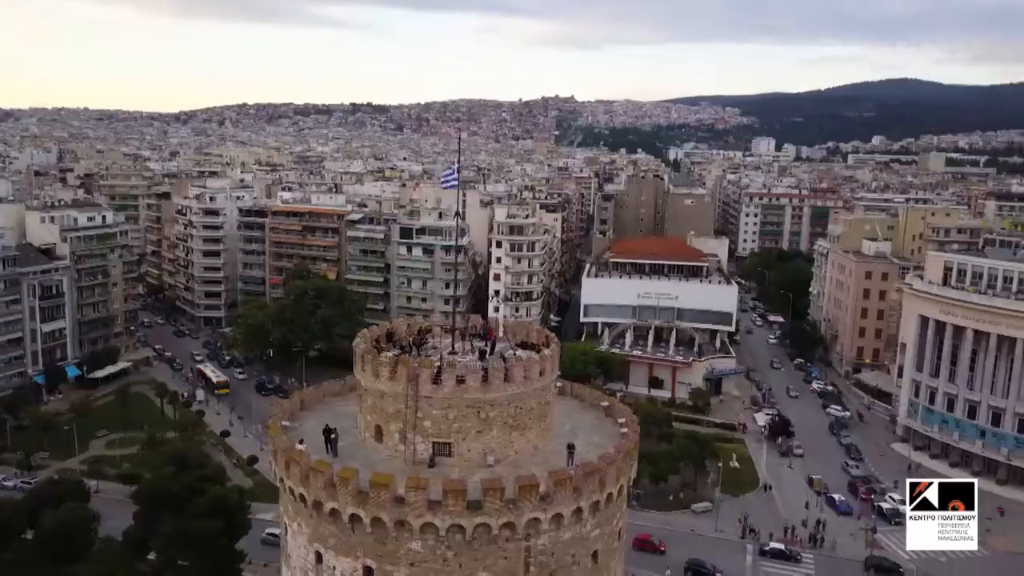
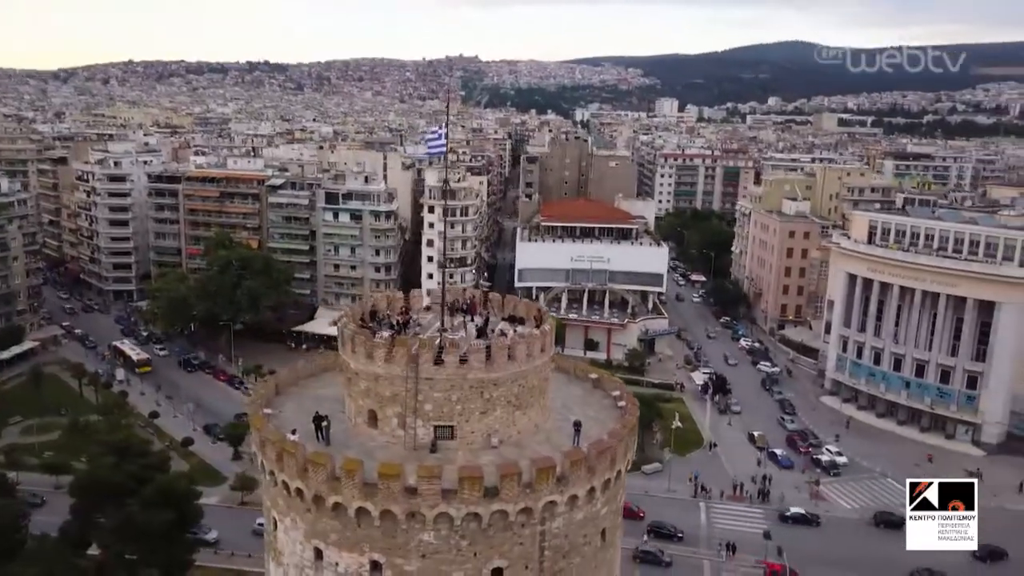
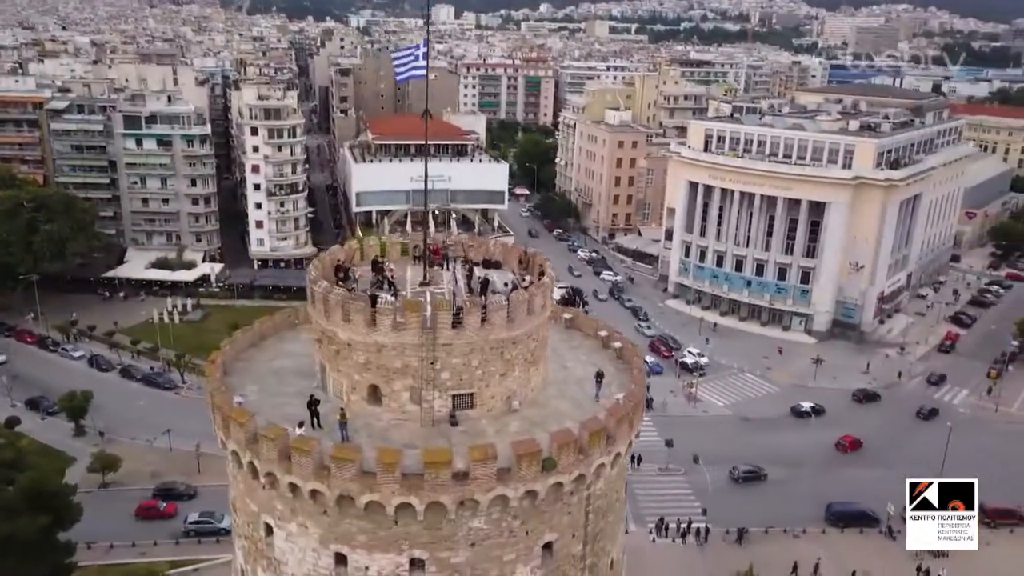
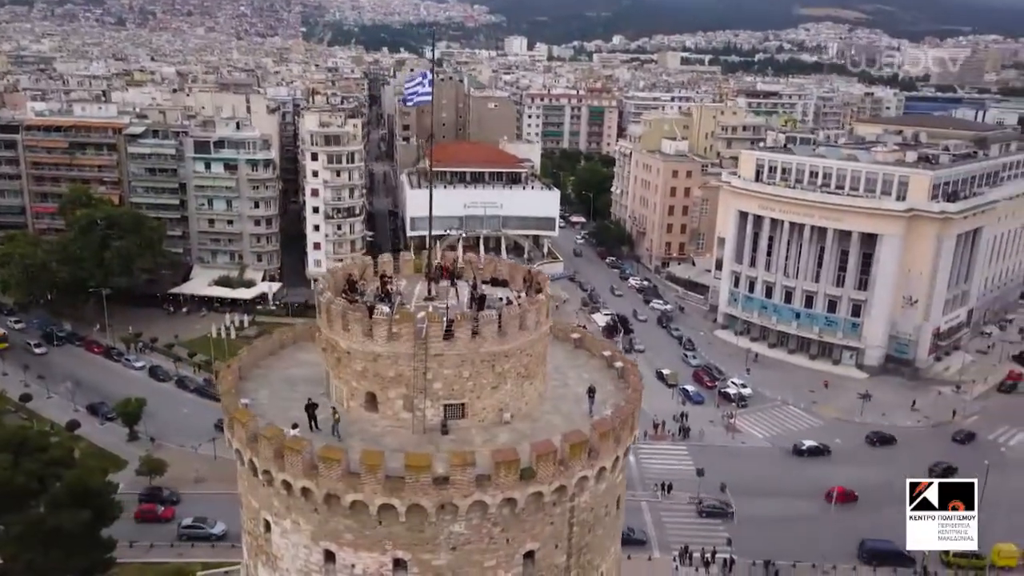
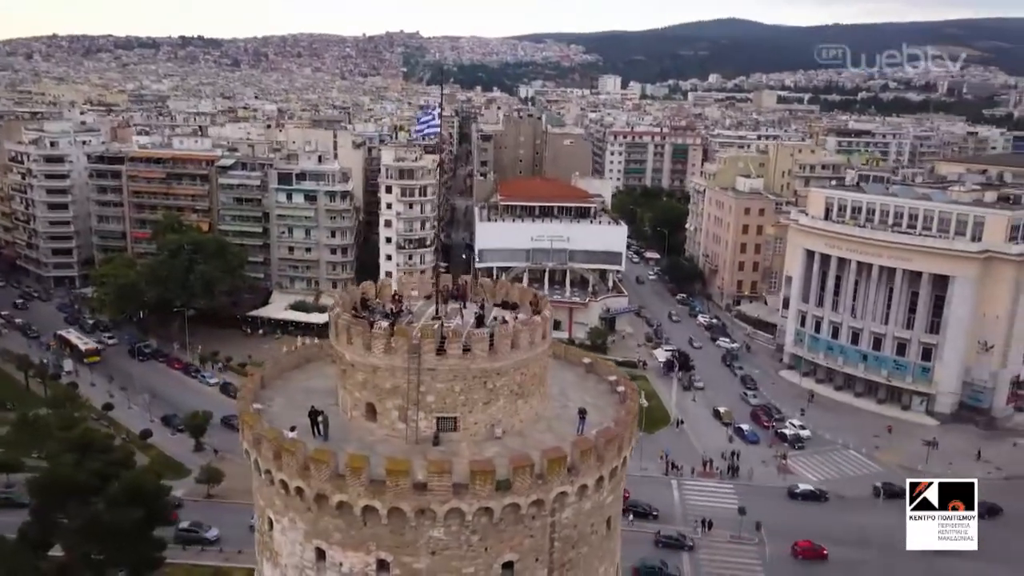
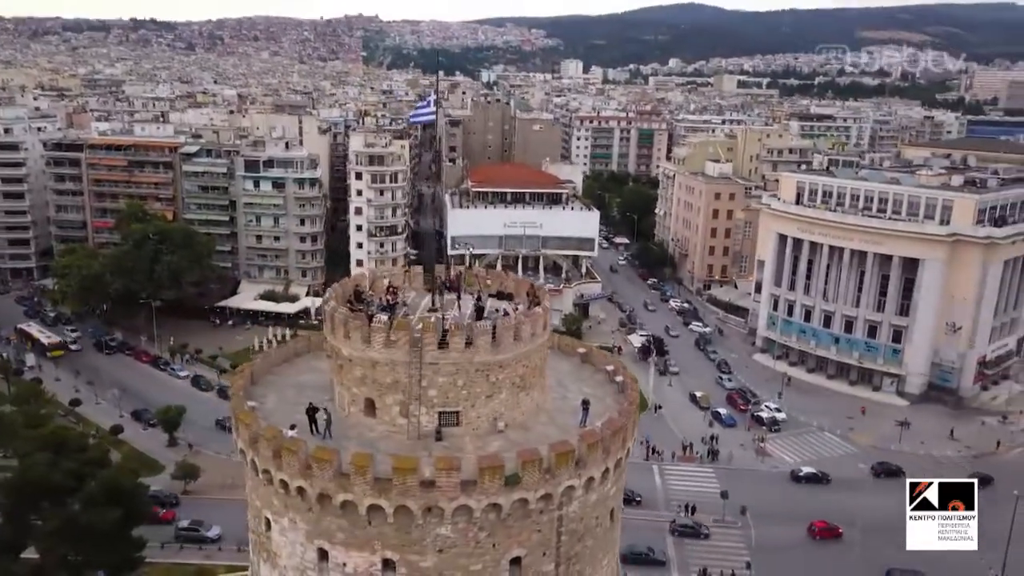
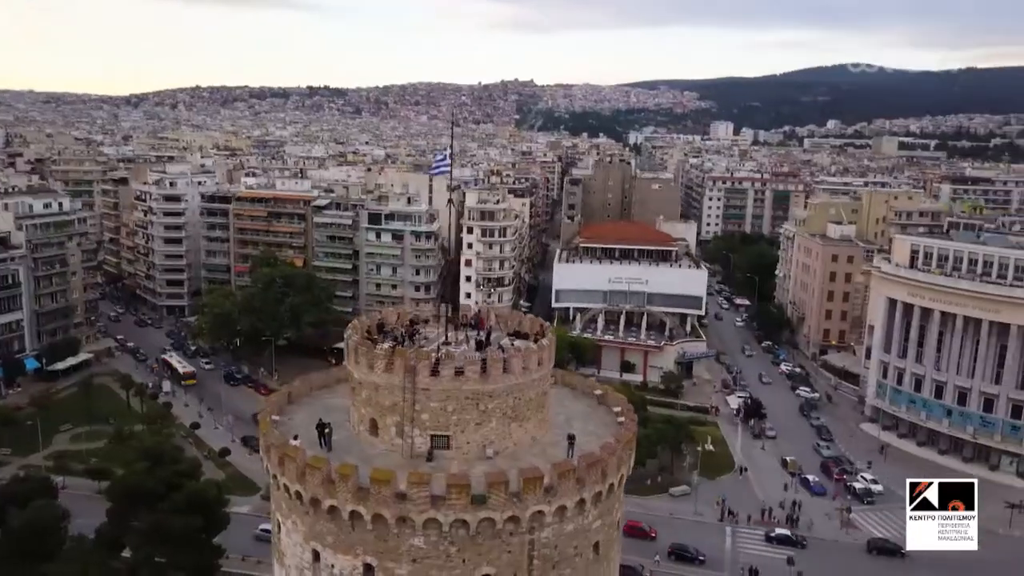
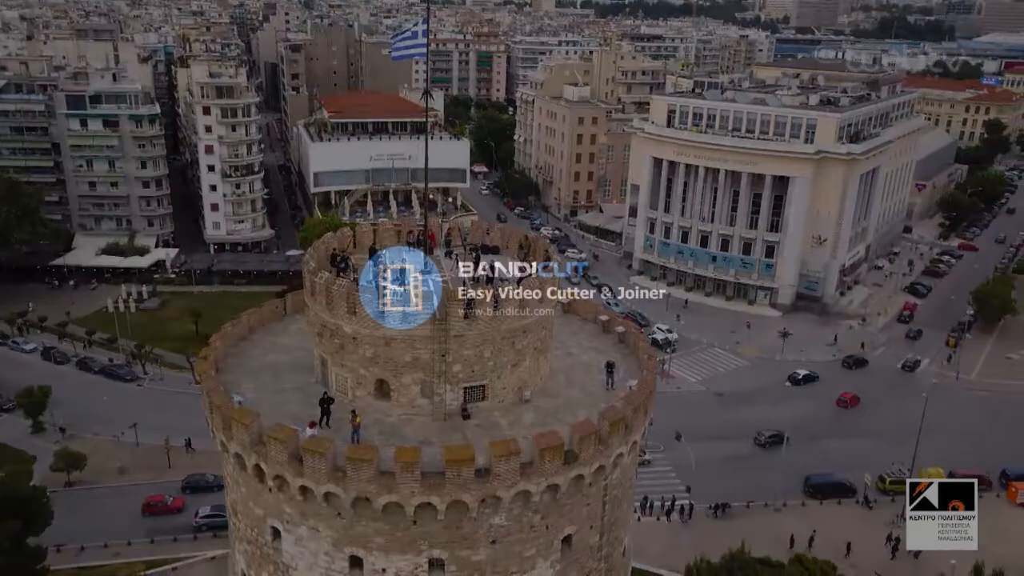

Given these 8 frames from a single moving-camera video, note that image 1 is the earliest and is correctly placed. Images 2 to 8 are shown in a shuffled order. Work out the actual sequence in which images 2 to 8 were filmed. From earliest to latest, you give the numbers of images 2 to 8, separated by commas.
7, 2, 5, 6, 4, 3, 8
